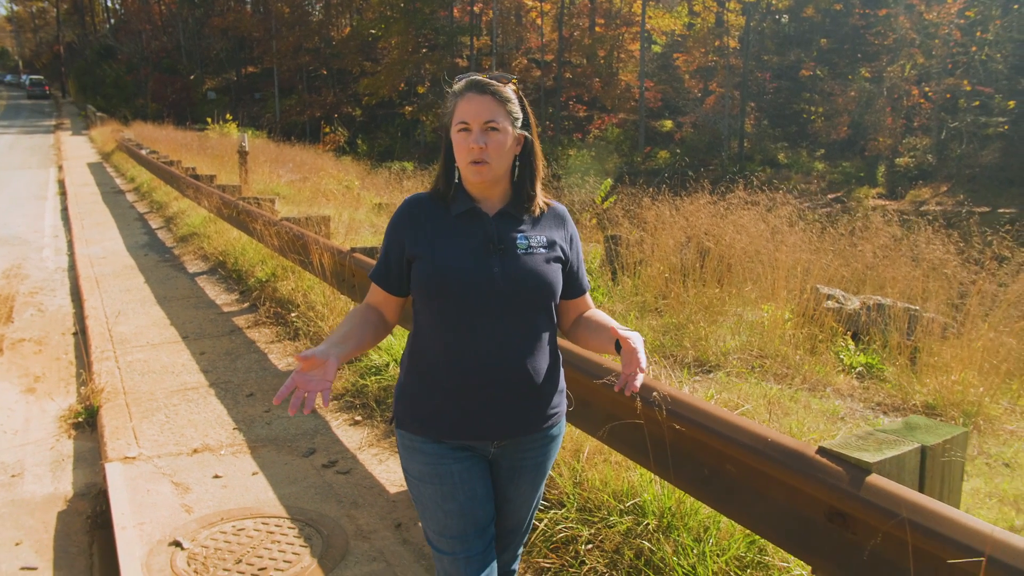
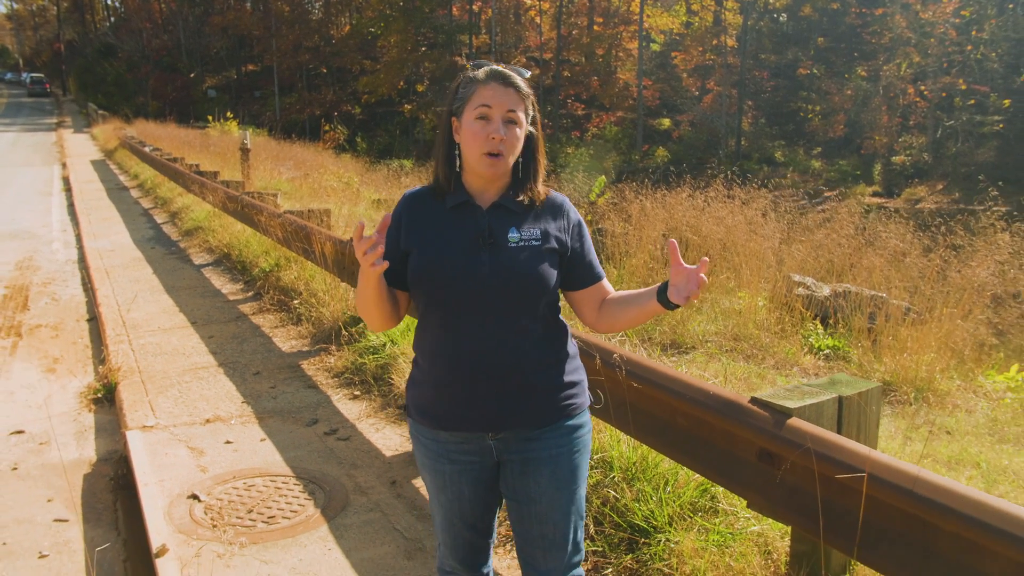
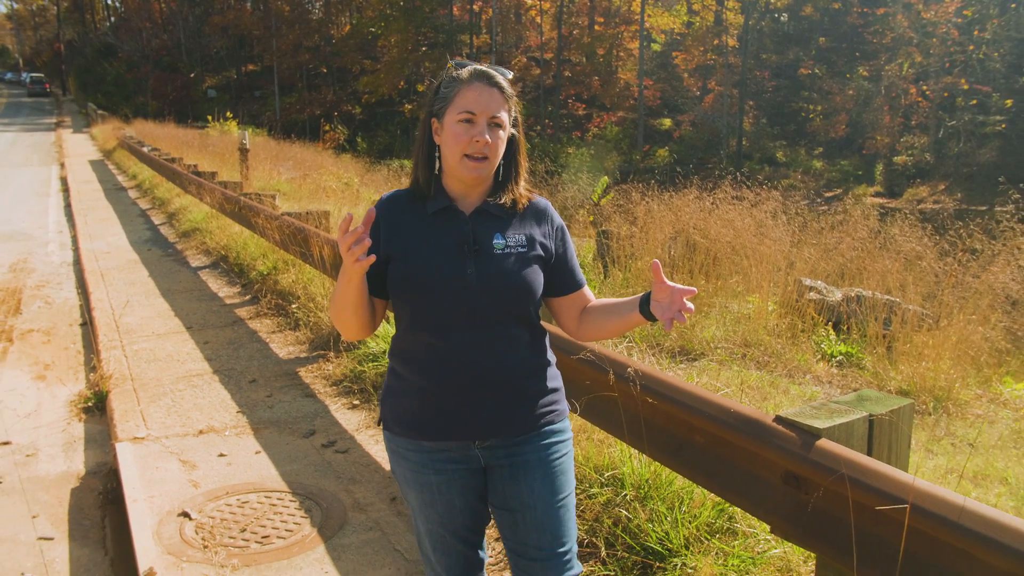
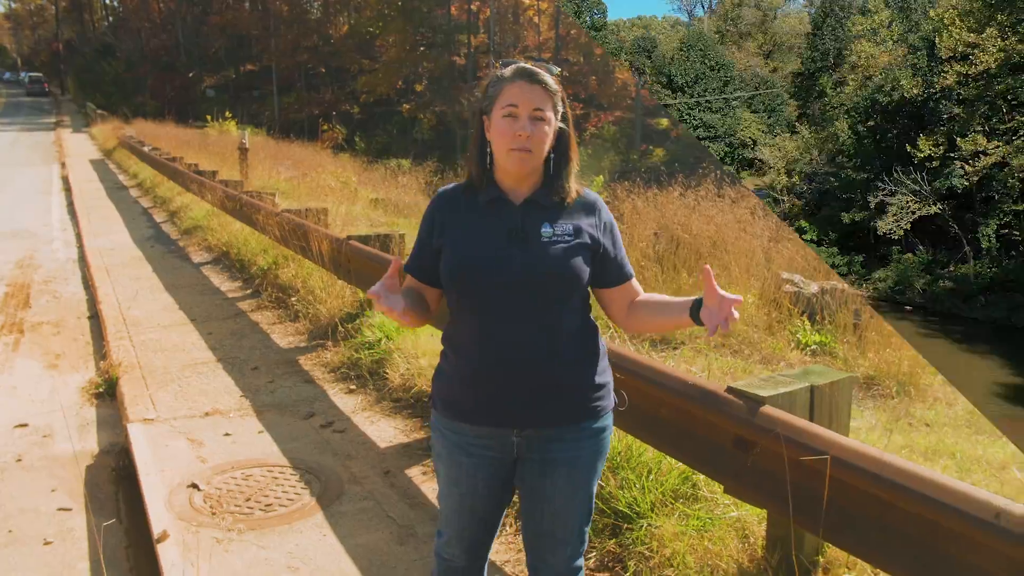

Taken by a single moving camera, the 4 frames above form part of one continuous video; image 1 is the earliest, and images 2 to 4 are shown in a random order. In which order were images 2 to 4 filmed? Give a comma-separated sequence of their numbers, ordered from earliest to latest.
3, 2, 4
